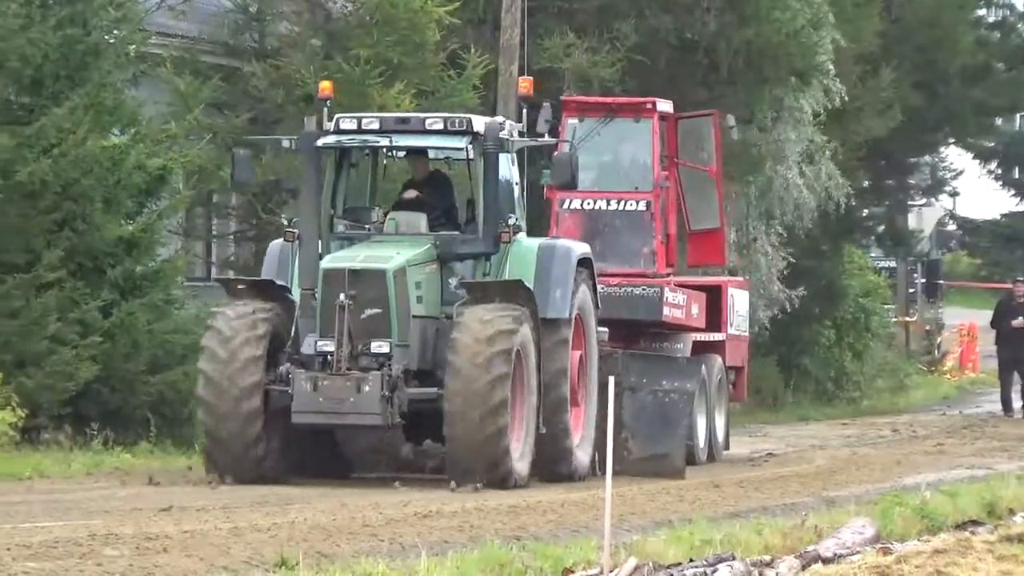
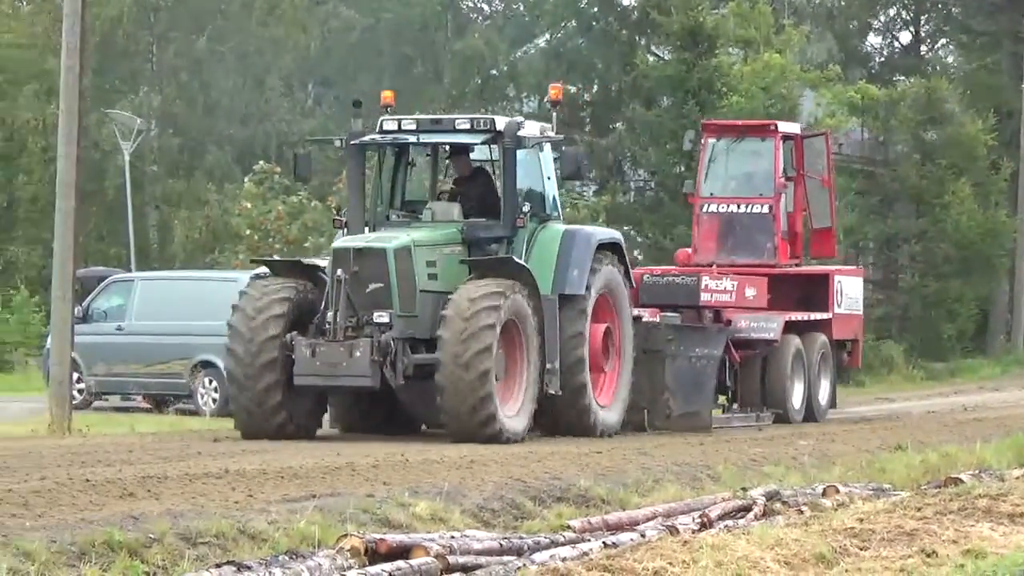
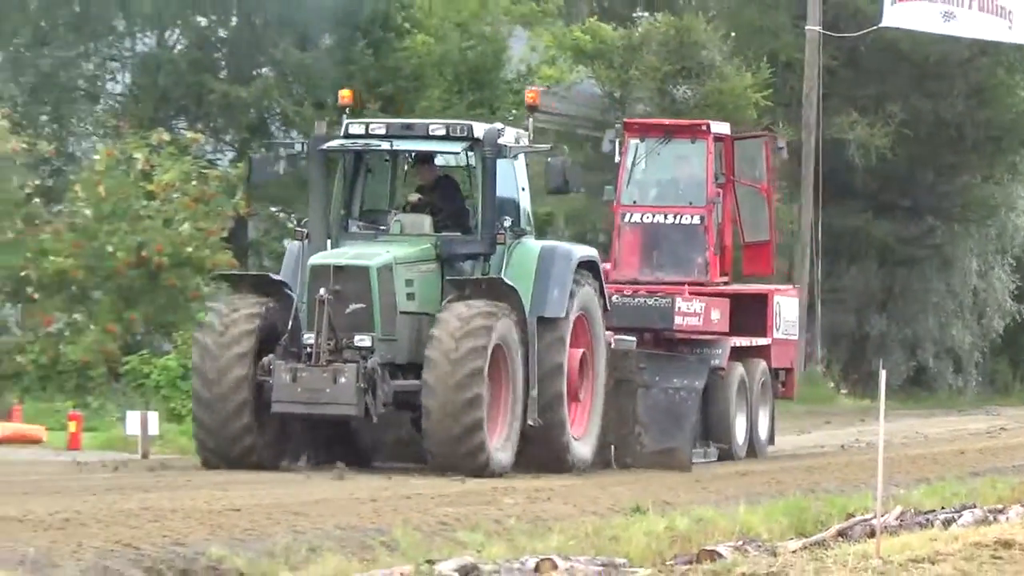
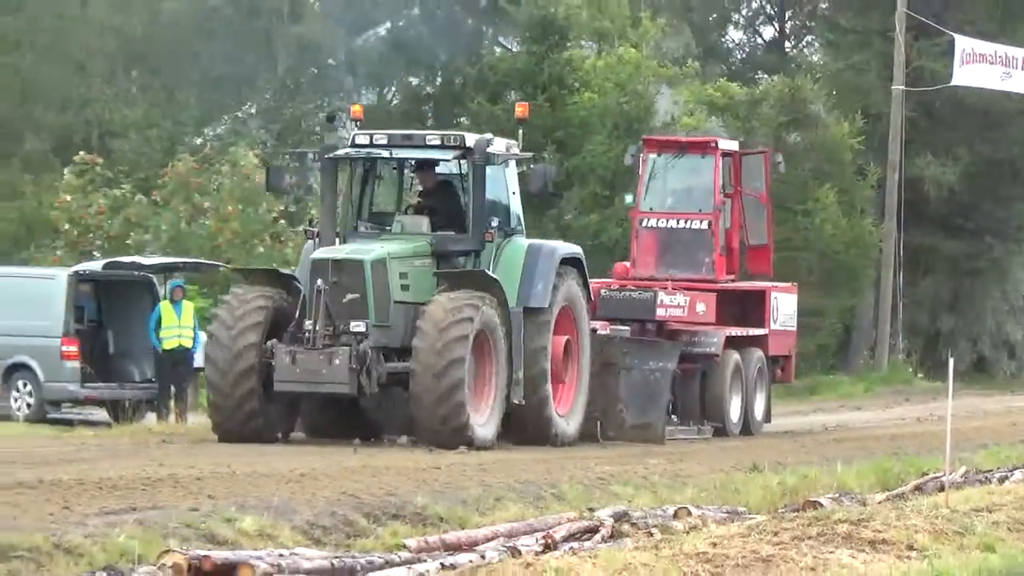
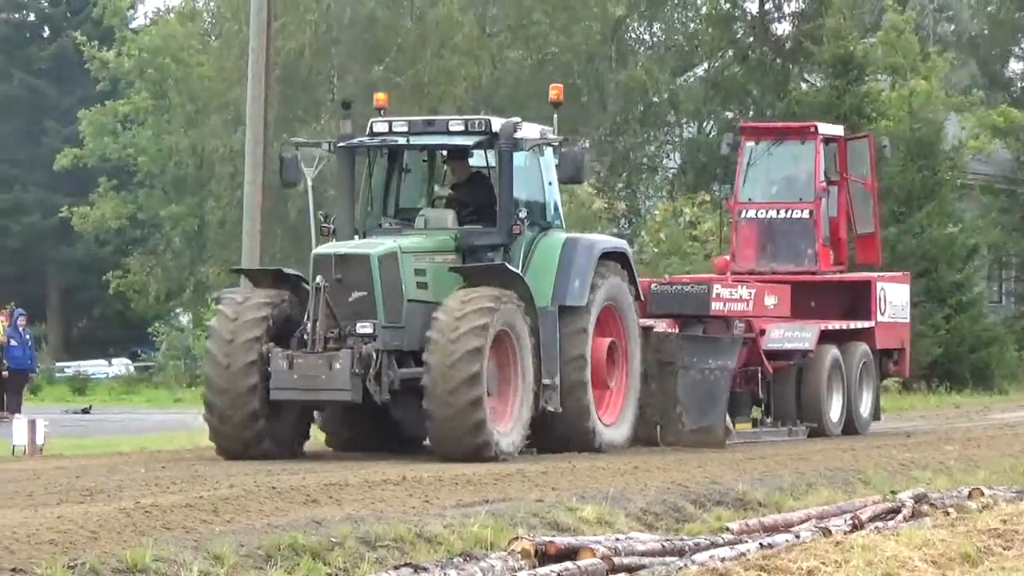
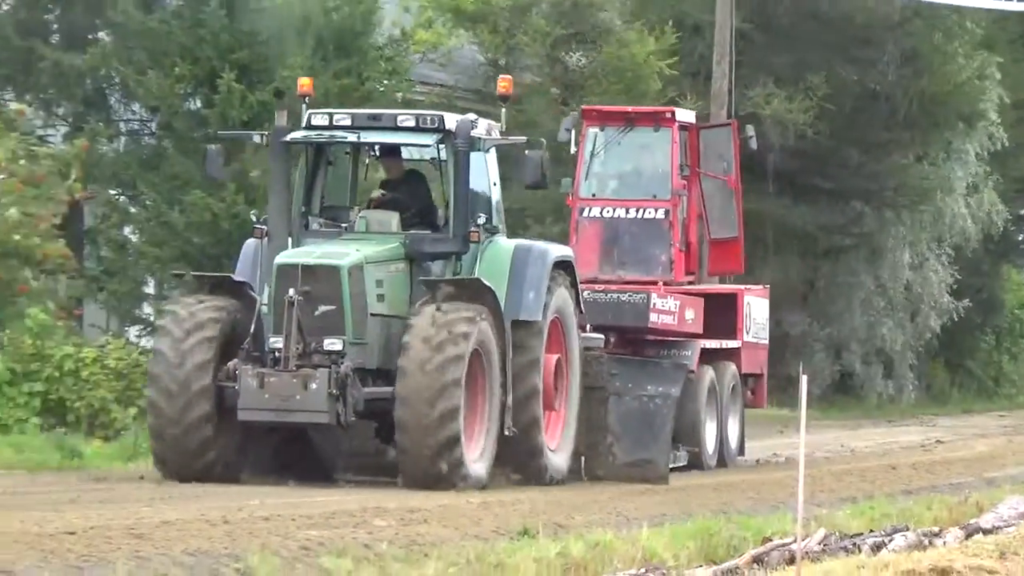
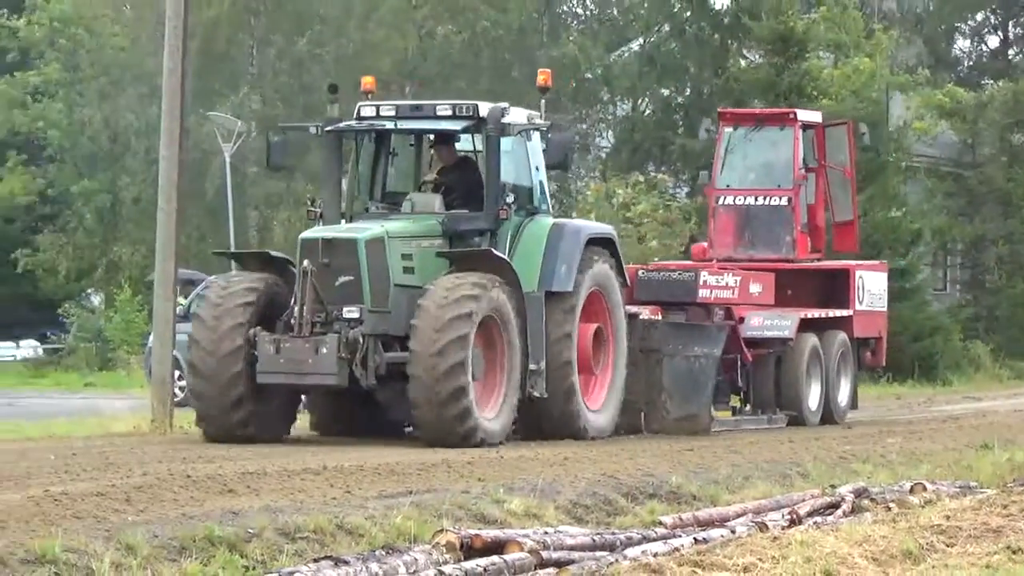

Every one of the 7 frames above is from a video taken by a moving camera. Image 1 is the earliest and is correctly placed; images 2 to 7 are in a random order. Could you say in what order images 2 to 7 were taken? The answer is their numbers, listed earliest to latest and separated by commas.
6, 3, 4, 2, 7, 5
